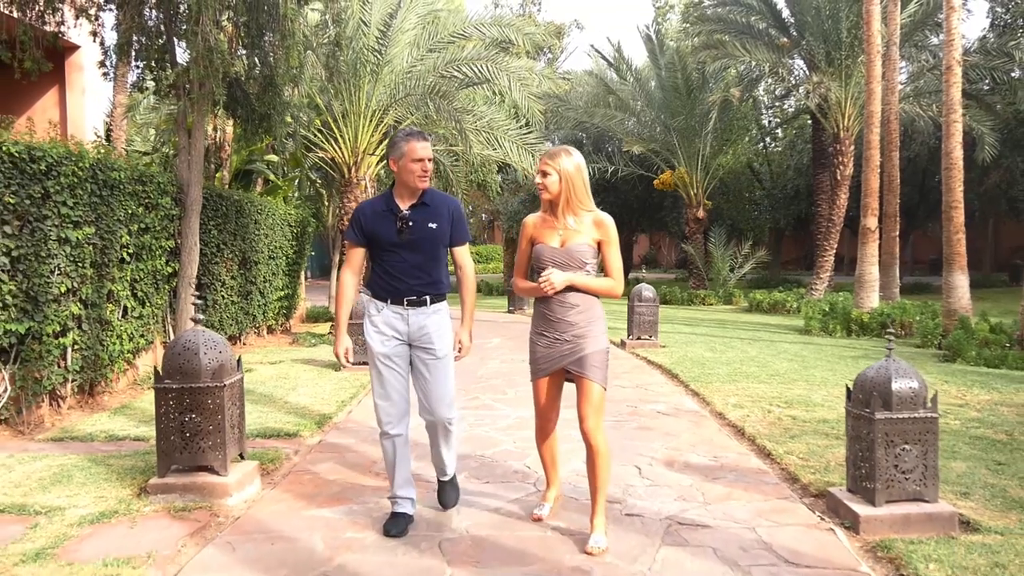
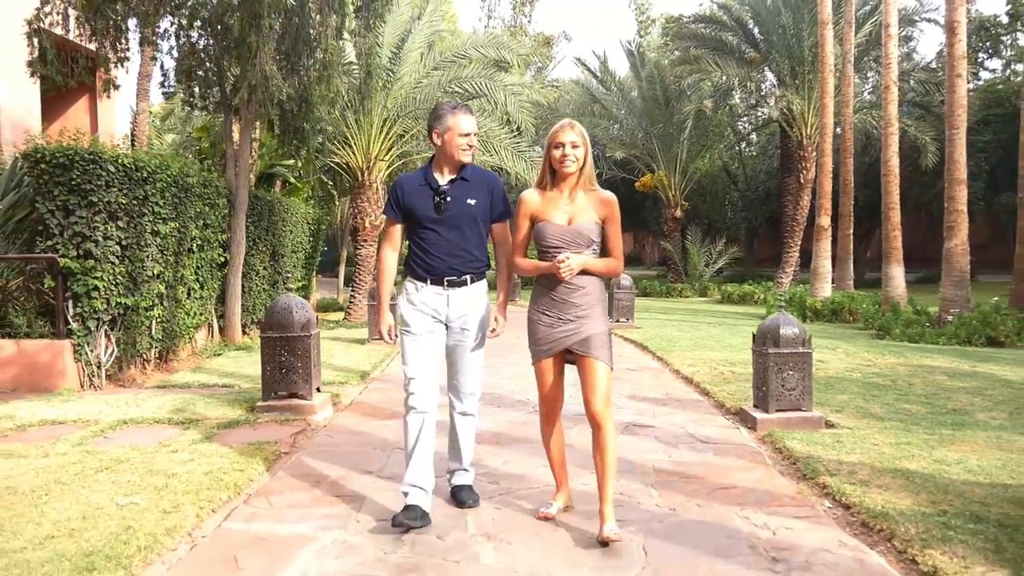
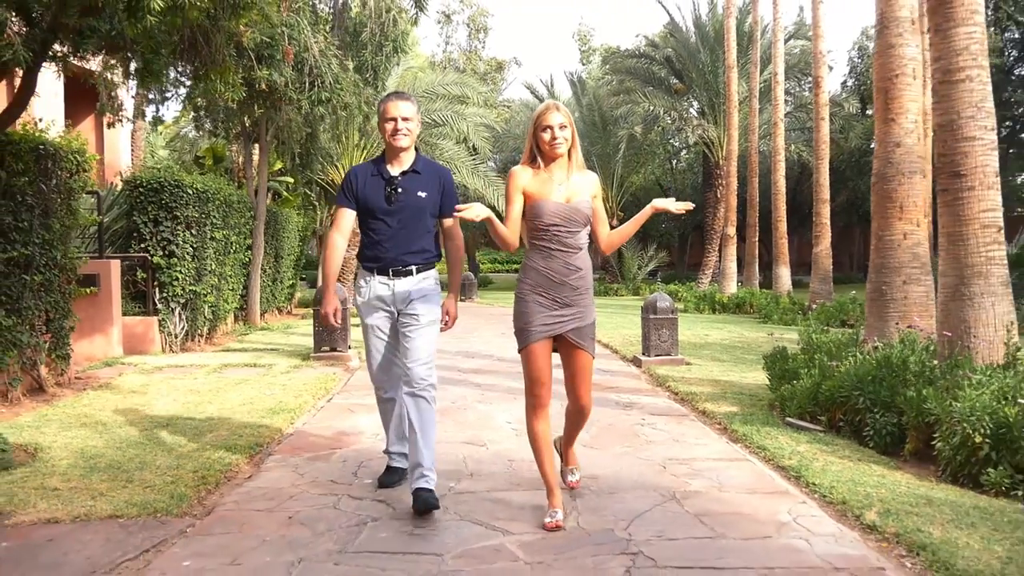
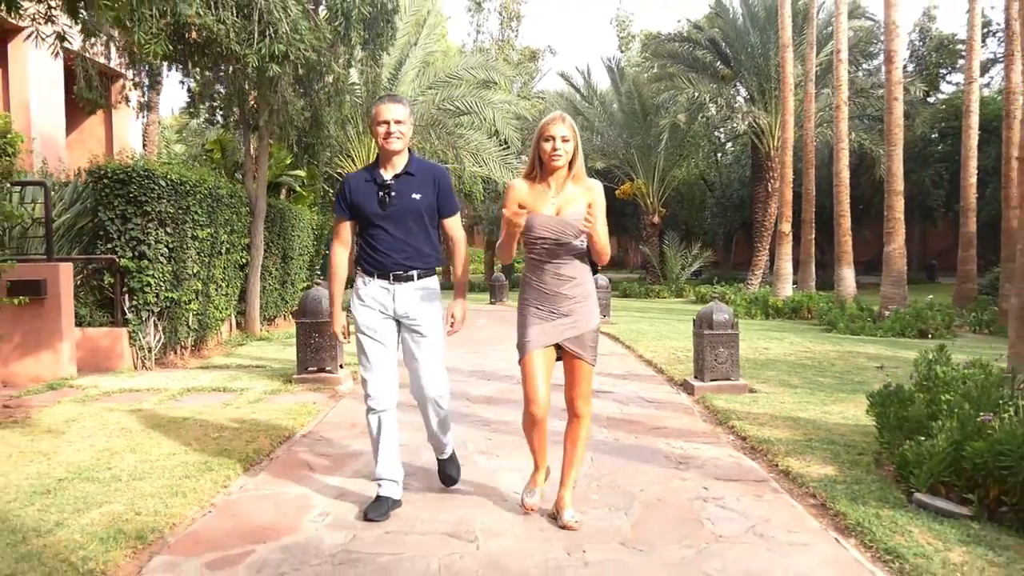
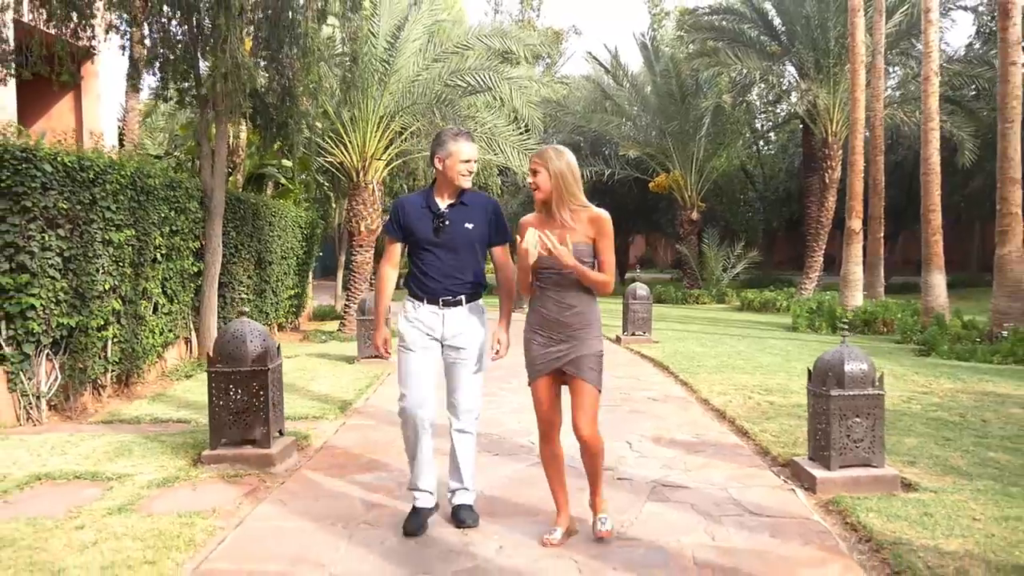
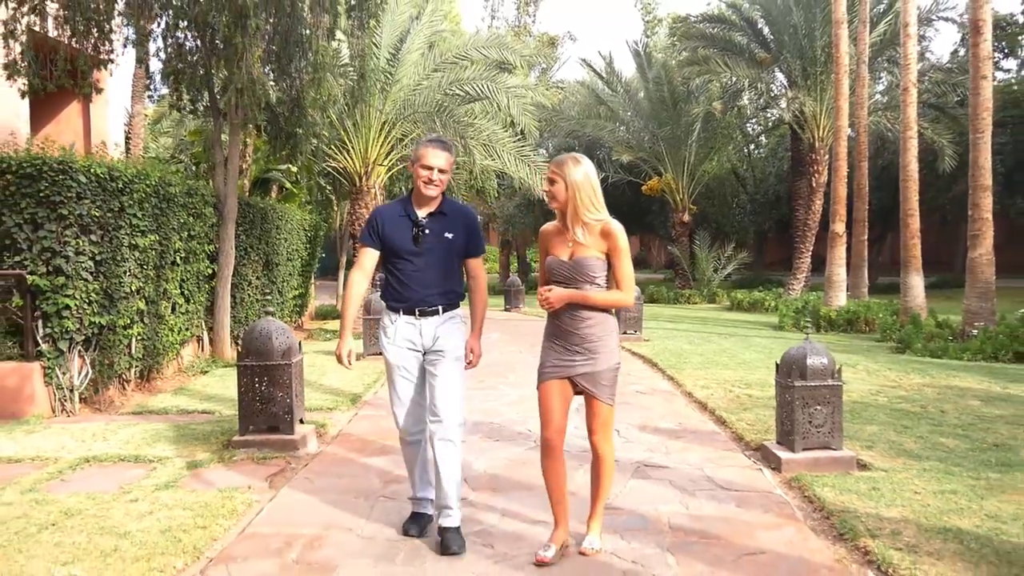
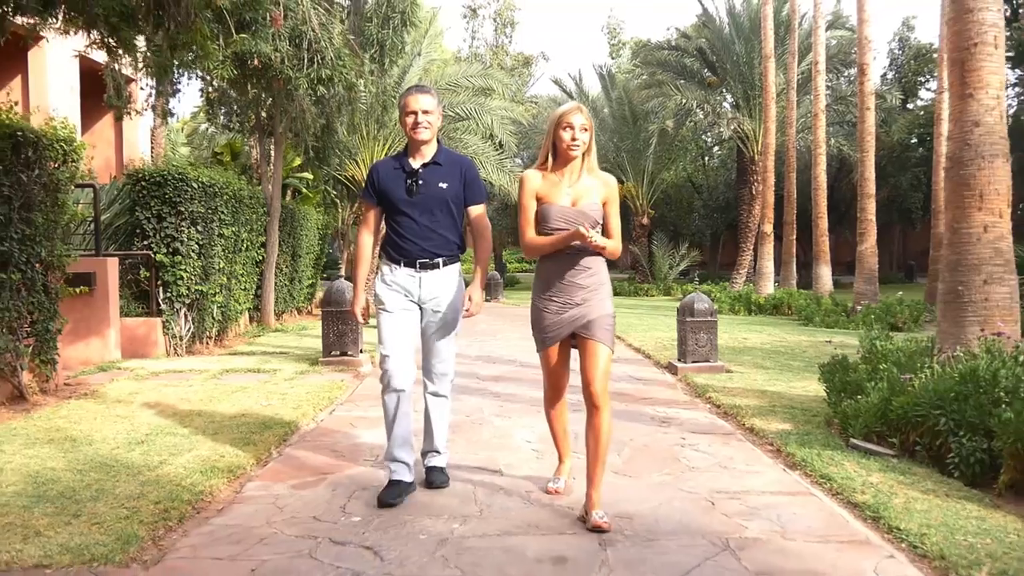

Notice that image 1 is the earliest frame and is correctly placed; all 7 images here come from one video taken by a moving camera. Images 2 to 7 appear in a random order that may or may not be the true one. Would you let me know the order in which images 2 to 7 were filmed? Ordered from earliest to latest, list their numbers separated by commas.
5, 6, 2, 4, 7, 3
